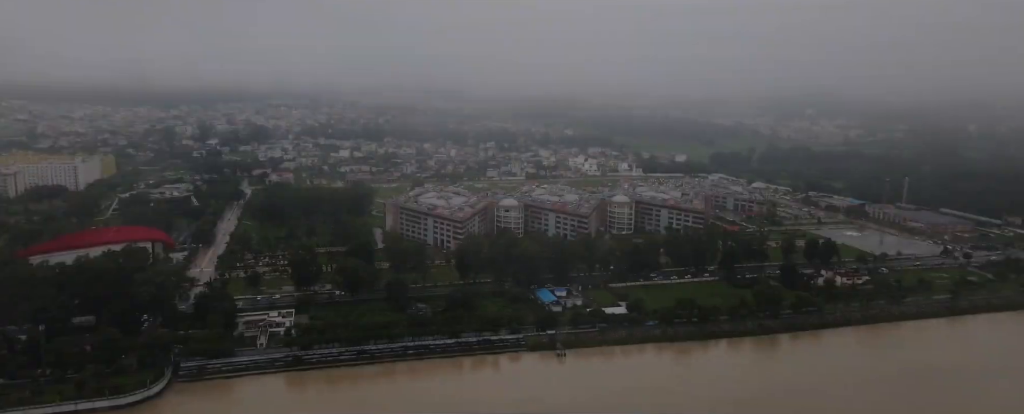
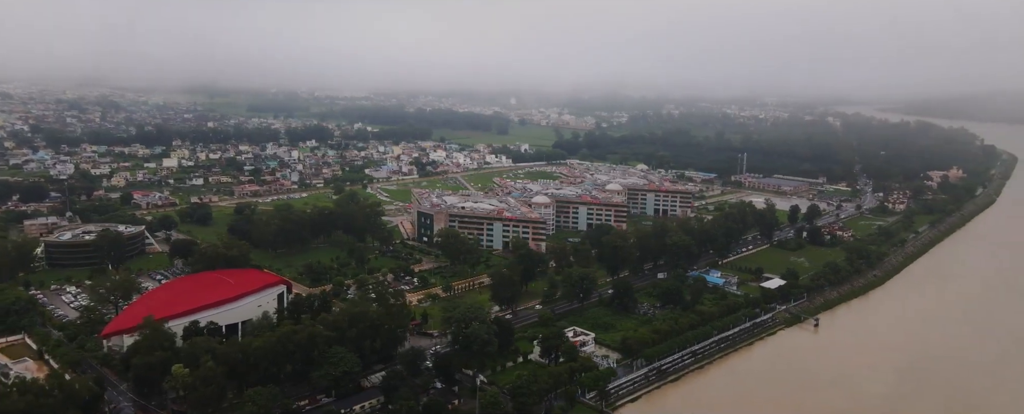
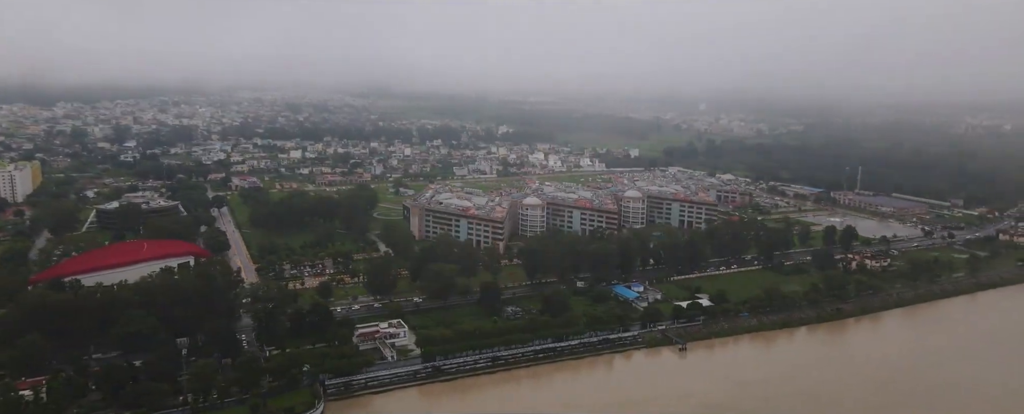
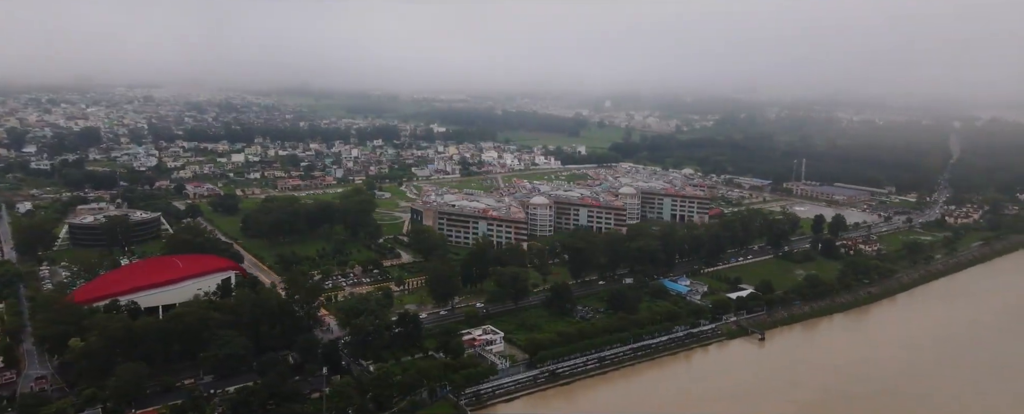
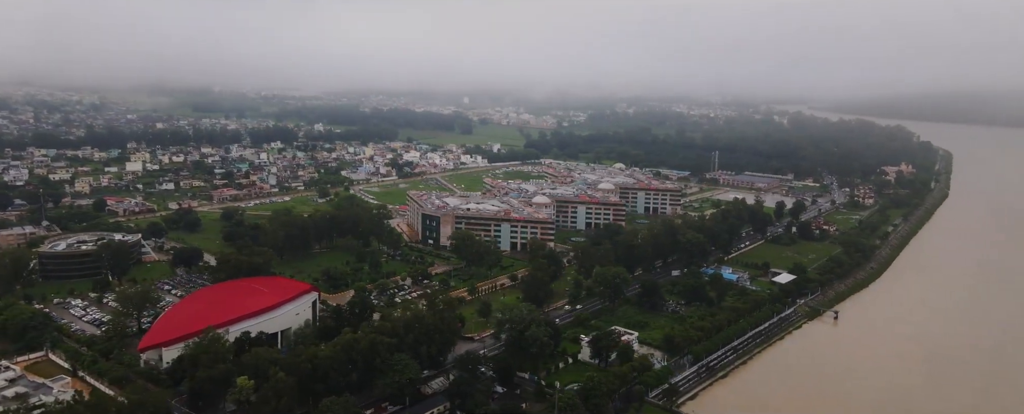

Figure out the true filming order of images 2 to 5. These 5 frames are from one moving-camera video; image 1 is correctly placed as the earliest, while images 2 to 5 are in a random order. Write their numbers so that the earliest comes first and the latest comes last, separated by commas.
3, 4, 2, 5
